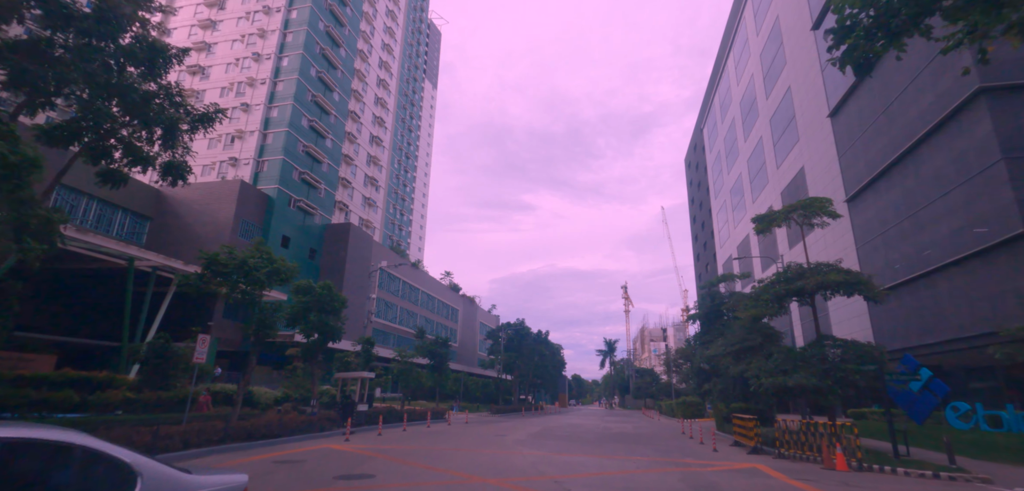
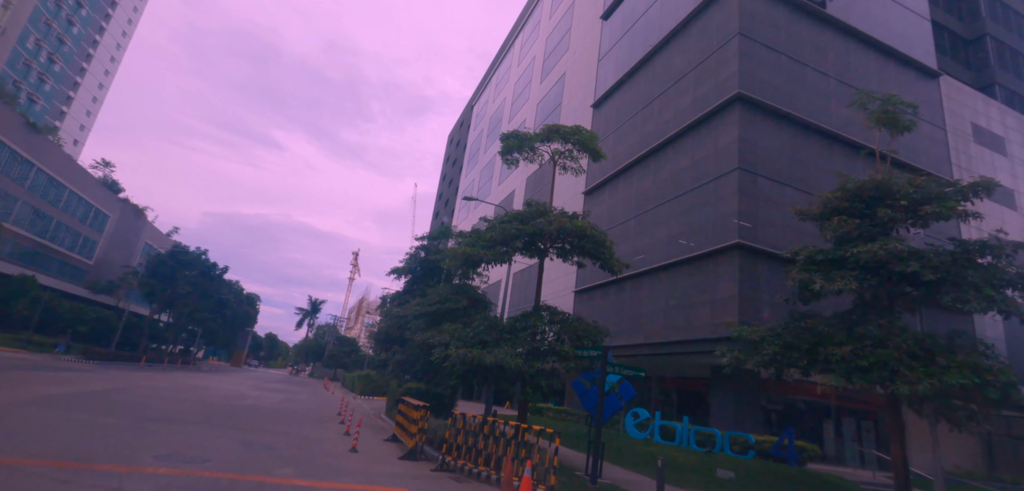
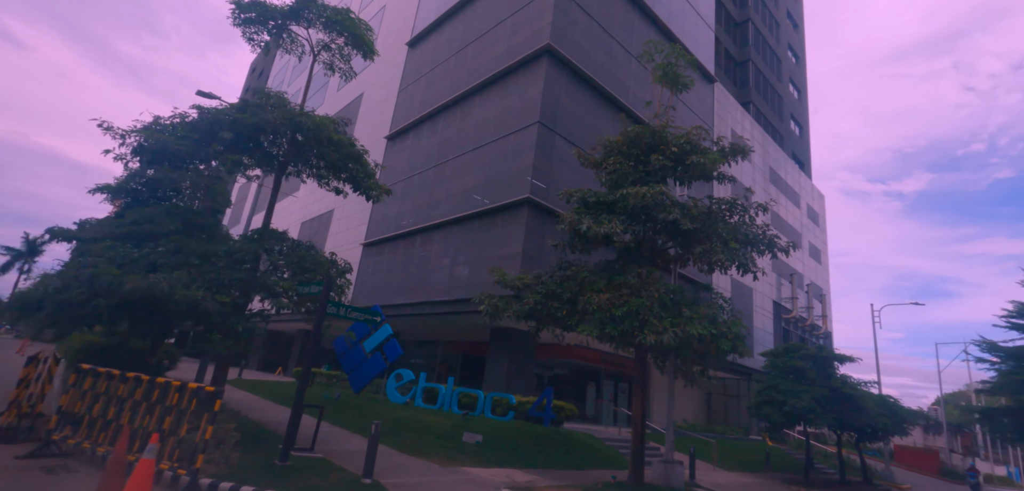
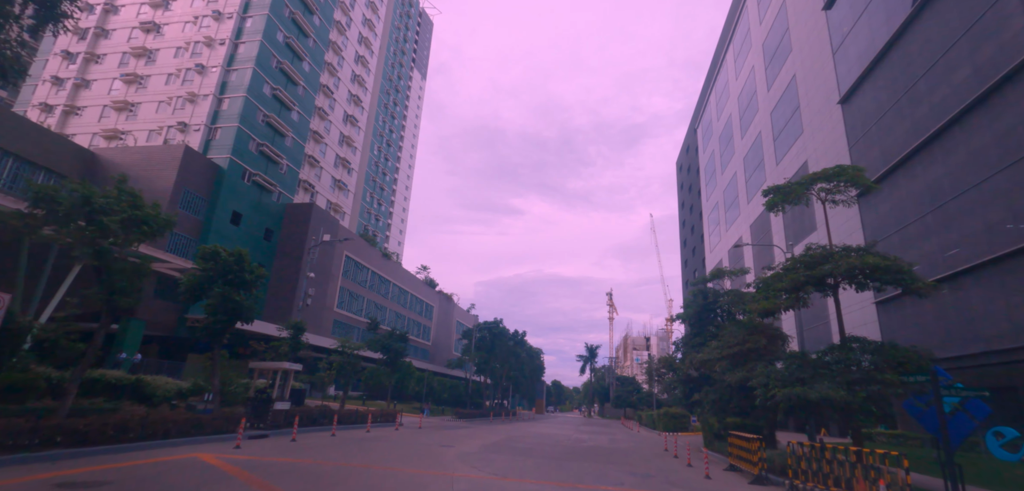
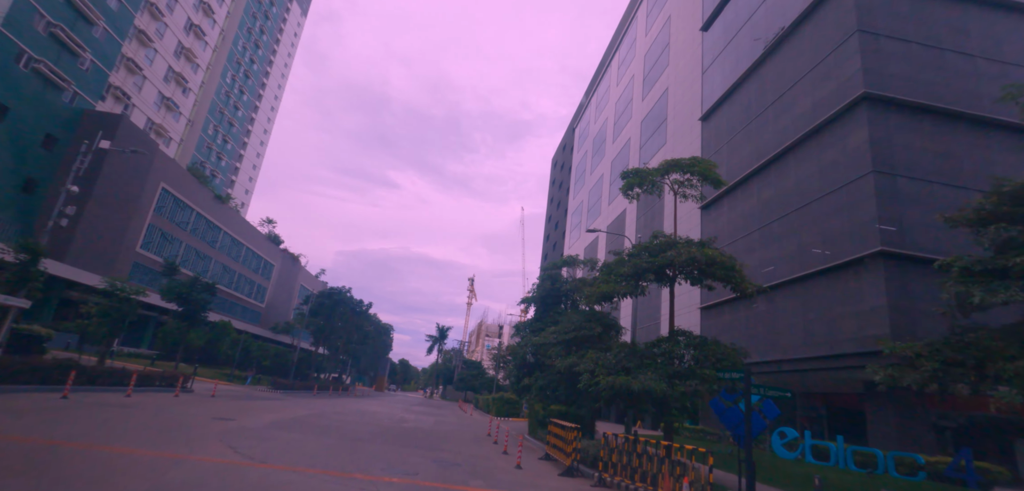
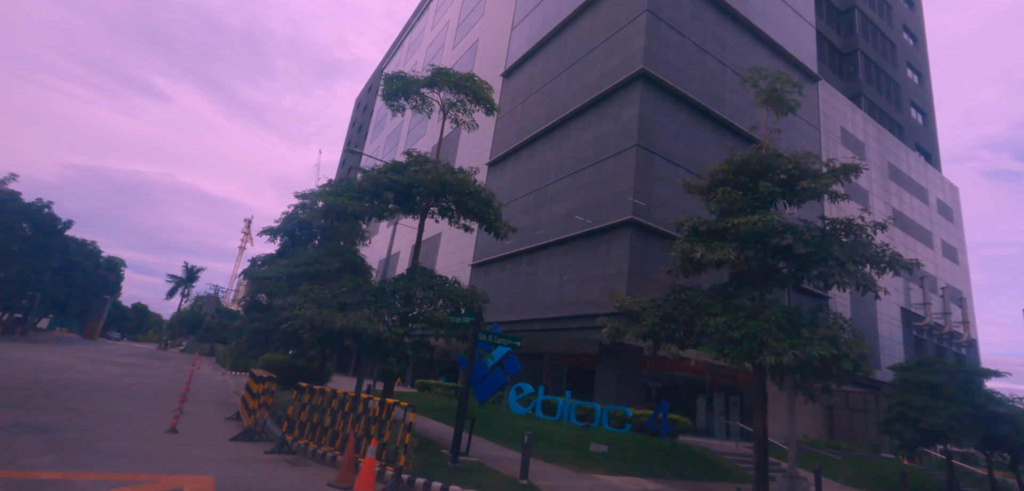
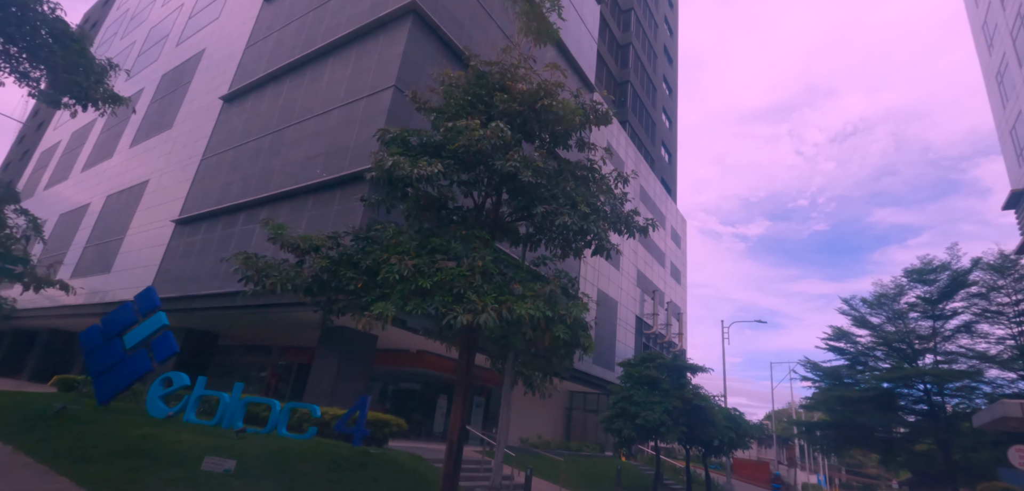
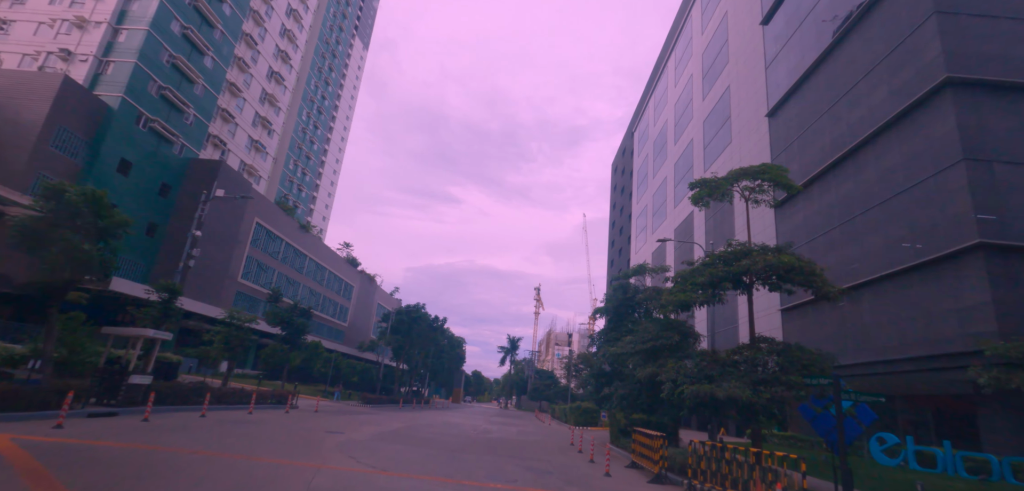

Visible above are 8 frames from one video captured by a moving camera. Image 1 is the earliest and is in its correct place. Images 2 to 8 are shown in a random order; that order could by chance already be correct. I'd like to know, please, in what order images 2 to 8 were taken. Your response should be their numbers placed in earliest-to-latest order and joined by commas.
4, 8, 5, 2, 6, 3, 7
